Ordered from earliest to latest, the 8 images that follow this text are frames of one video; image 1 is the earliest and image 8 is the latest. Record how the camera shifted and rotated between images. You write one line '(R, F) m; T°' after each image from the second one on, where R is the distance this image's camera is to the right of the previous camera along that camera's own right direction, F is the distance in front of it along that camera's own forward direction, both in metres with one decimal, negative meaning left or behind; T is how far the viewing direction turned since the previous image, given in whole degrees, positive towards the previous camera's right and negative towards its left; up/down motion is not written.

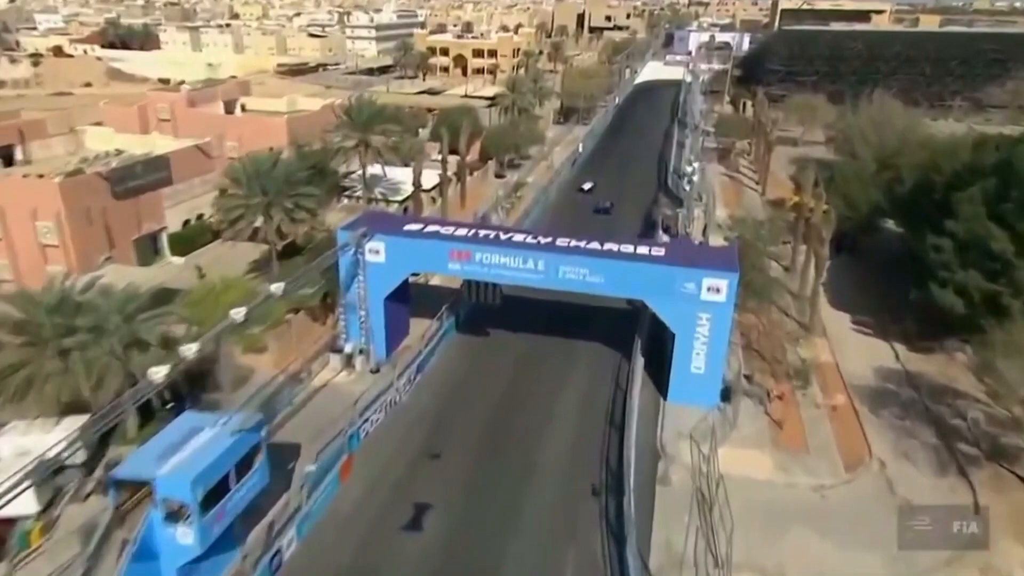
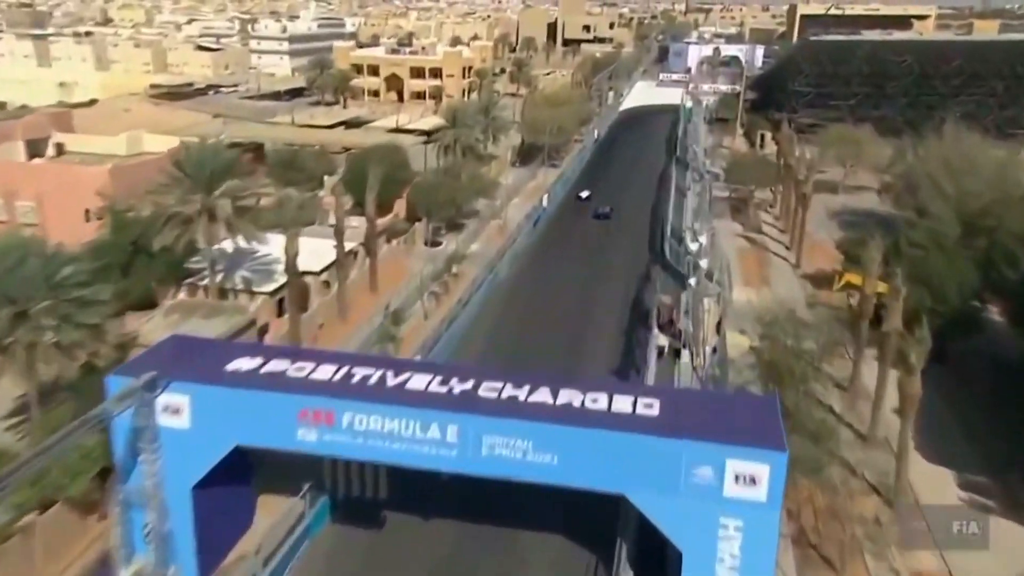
(+1.4, +13.8) m; 0°
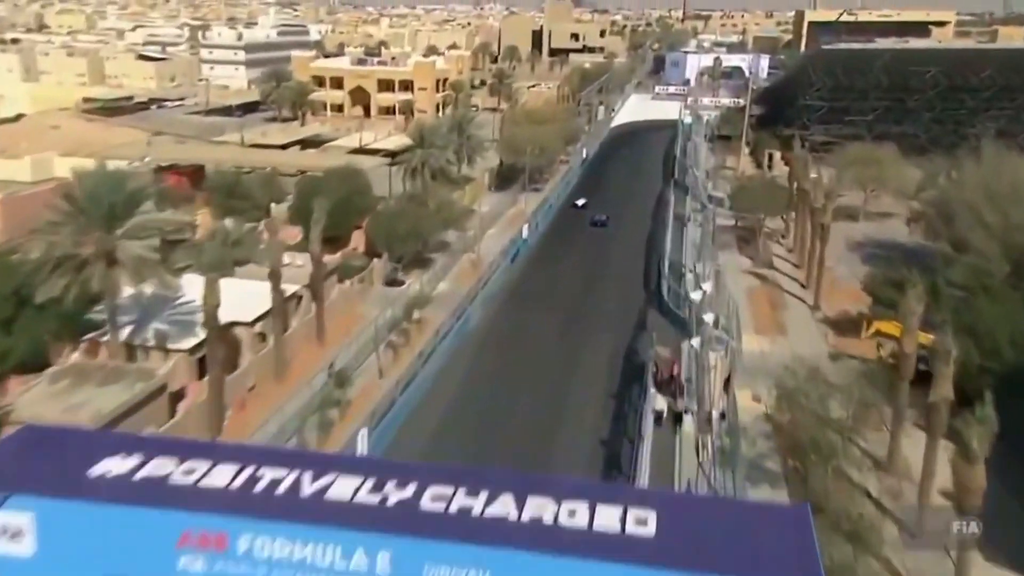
(+0.5, +4.8) m; 0°
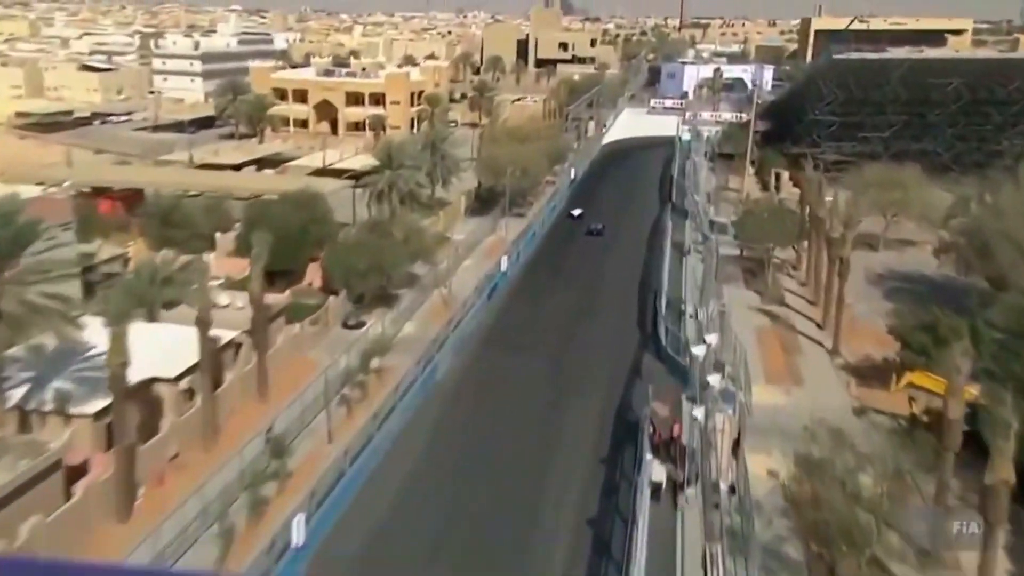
(+0.4, +3.8) m; 0°
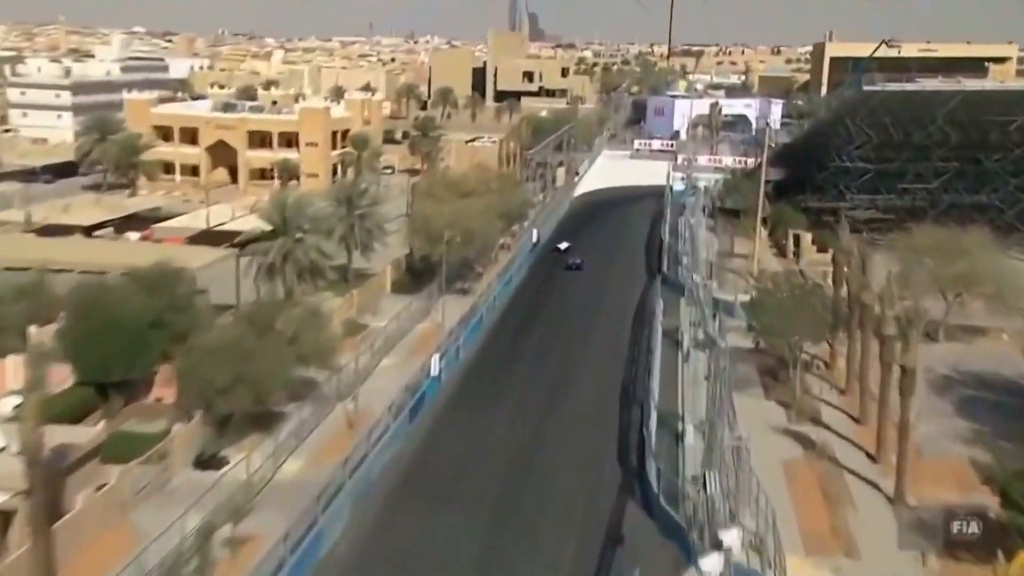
(+0.8, +8.1) m; +1°
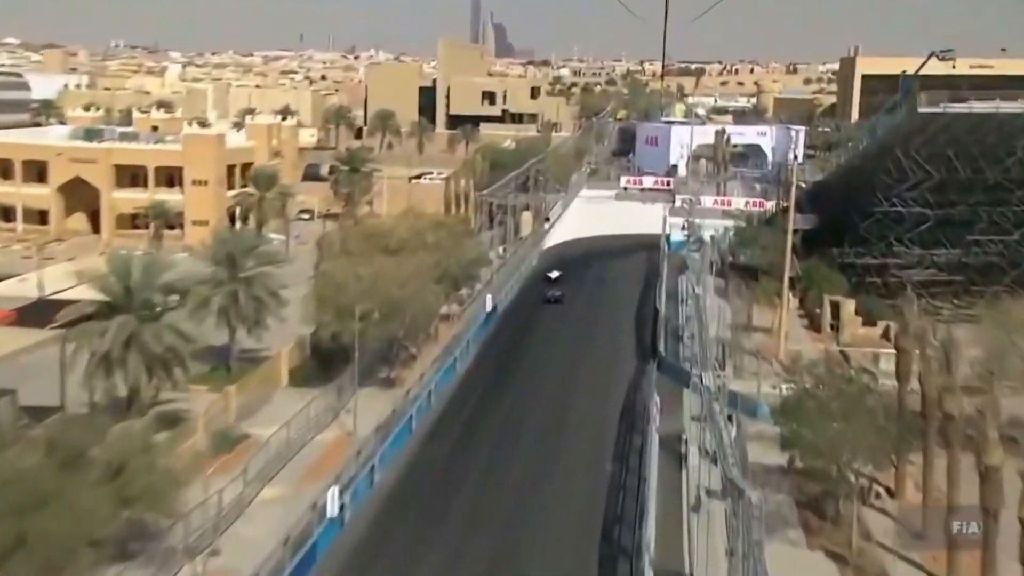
(+0.7, +7.0) m; 0°
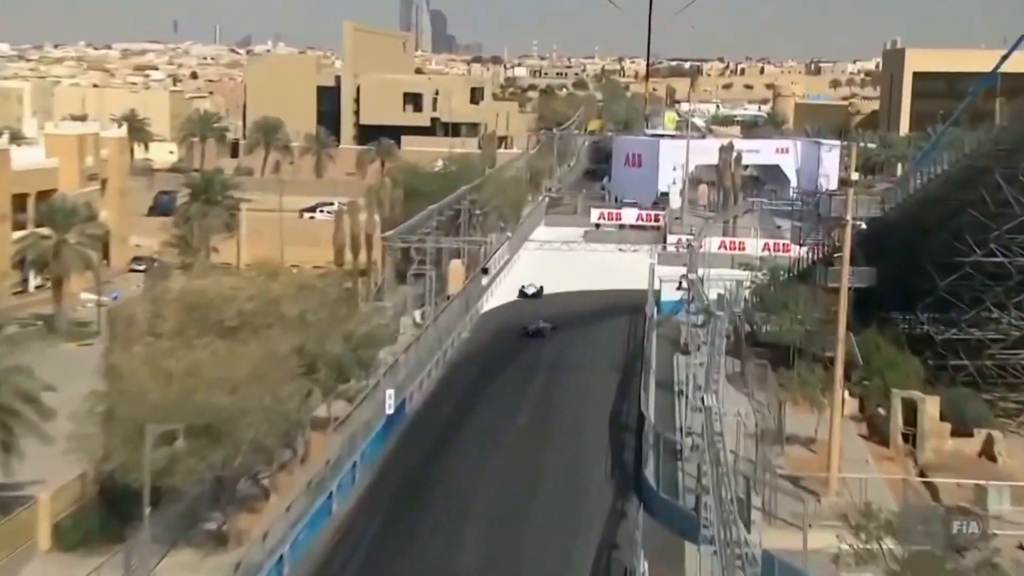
(+0.8, +7.3) m; +1°
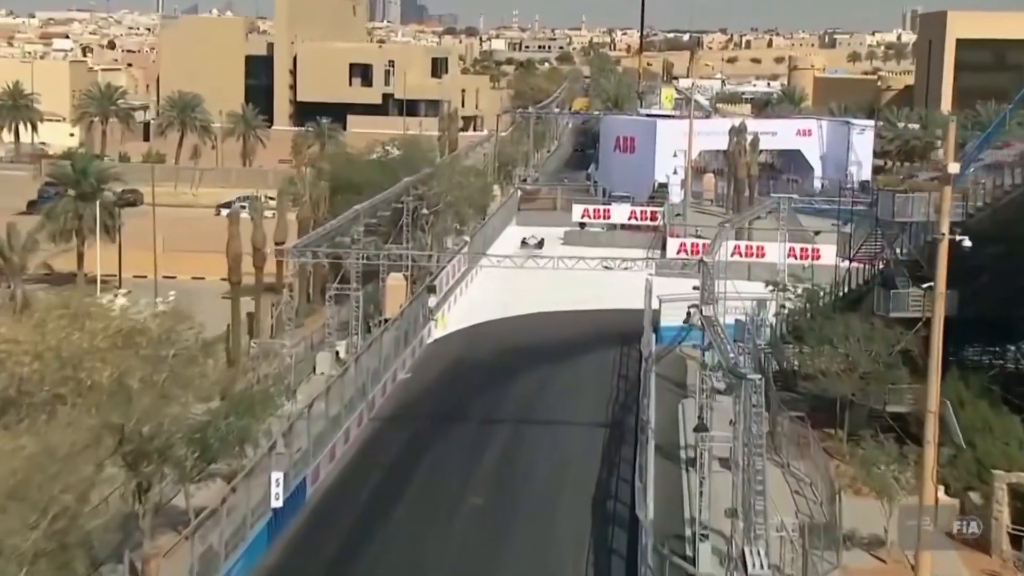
(+0.3, +3.4) m; 0°
